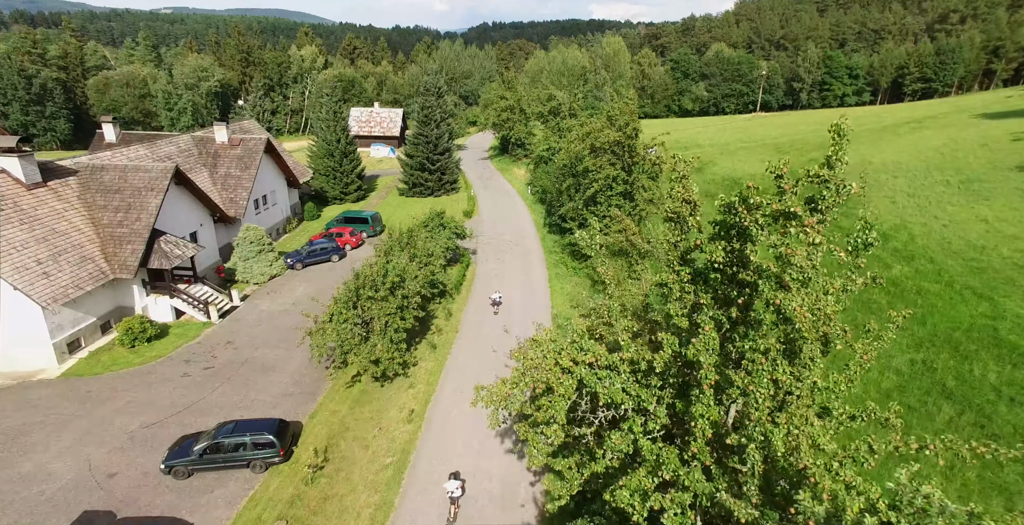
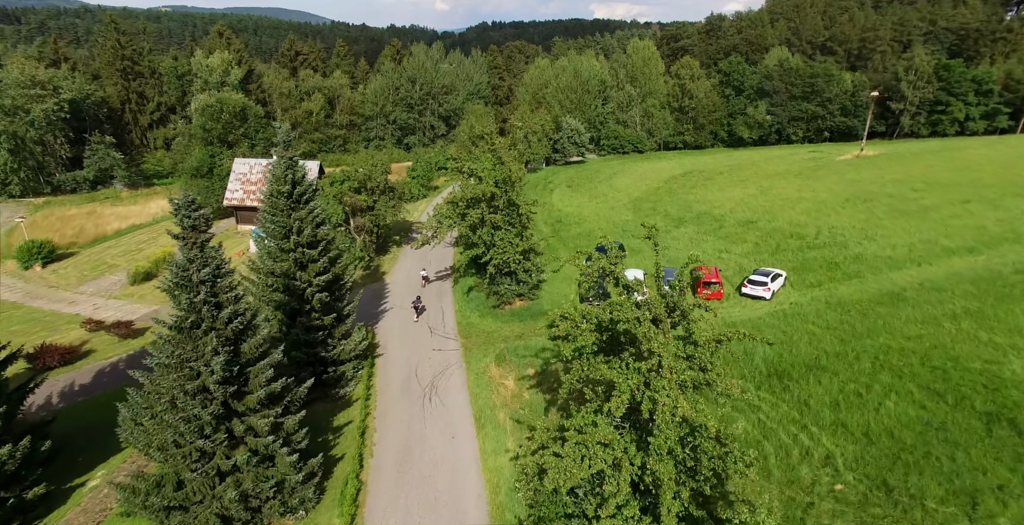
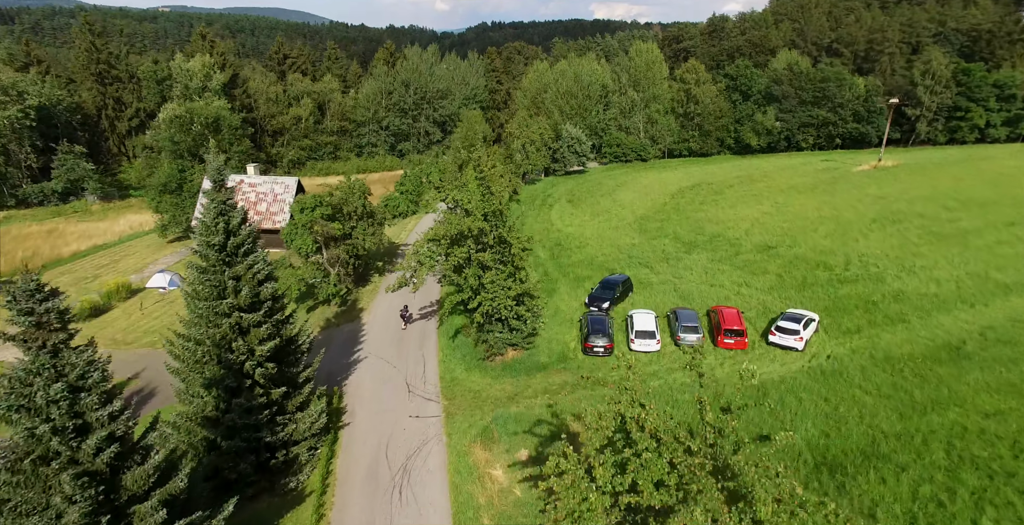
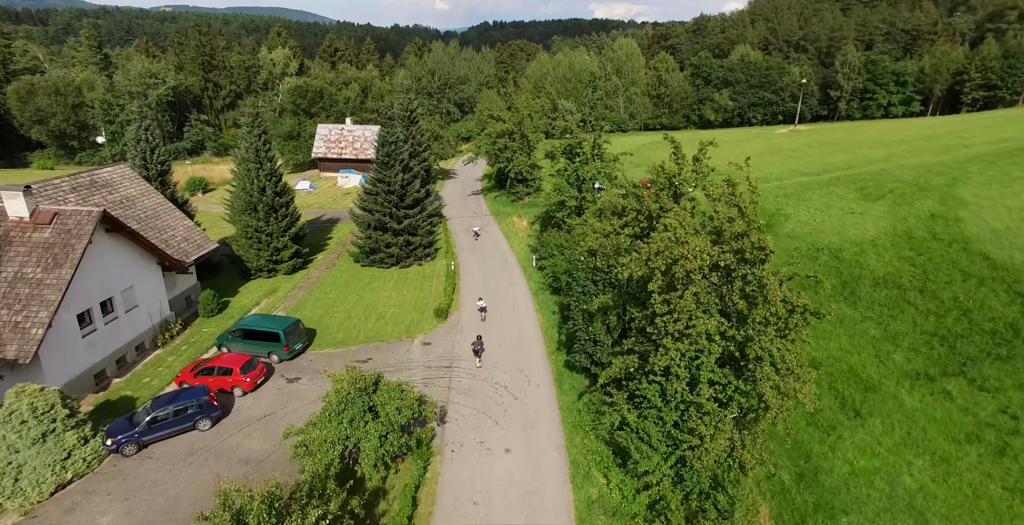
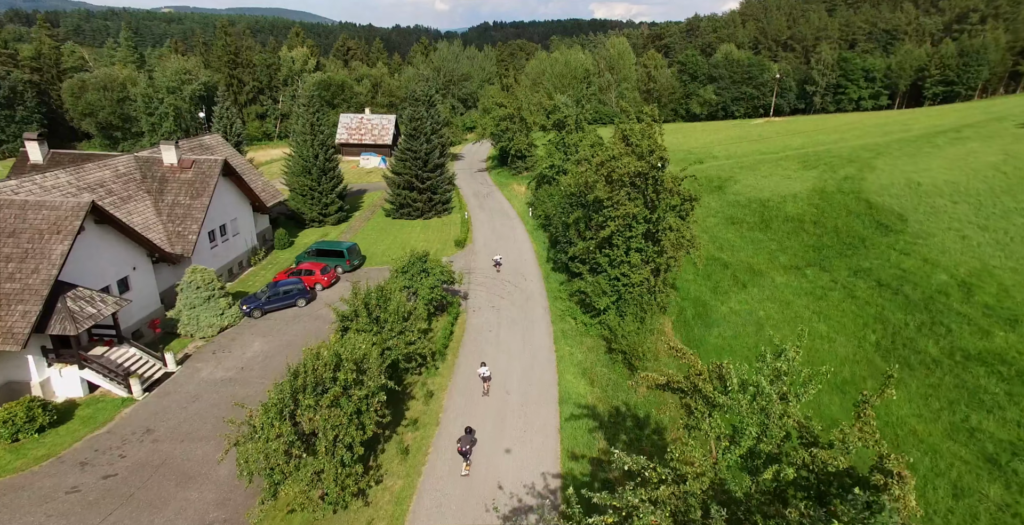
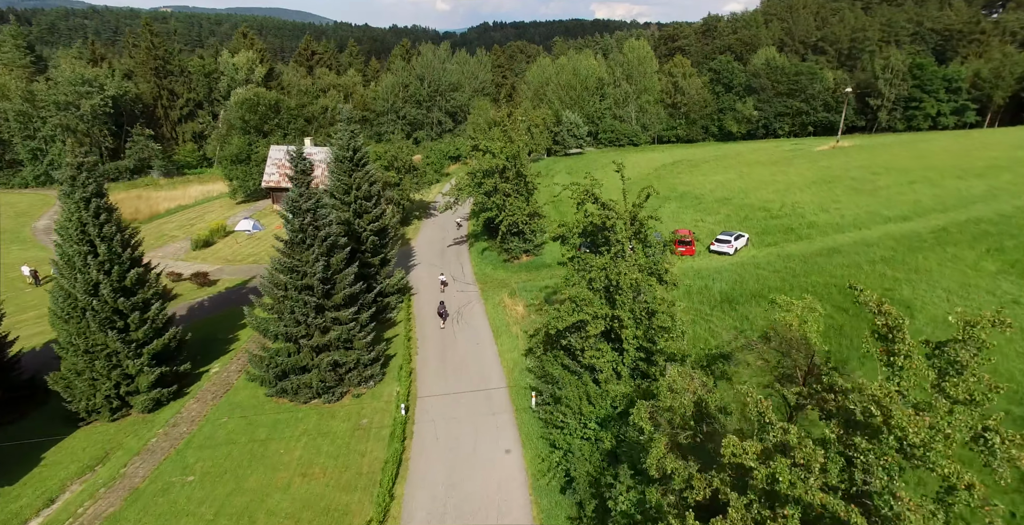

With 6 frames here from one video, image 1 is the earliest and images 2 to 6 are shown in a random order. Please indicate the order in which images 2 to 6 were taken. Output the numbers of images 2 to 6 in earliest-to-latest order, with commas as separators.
5, 4, 6, 2, 3
